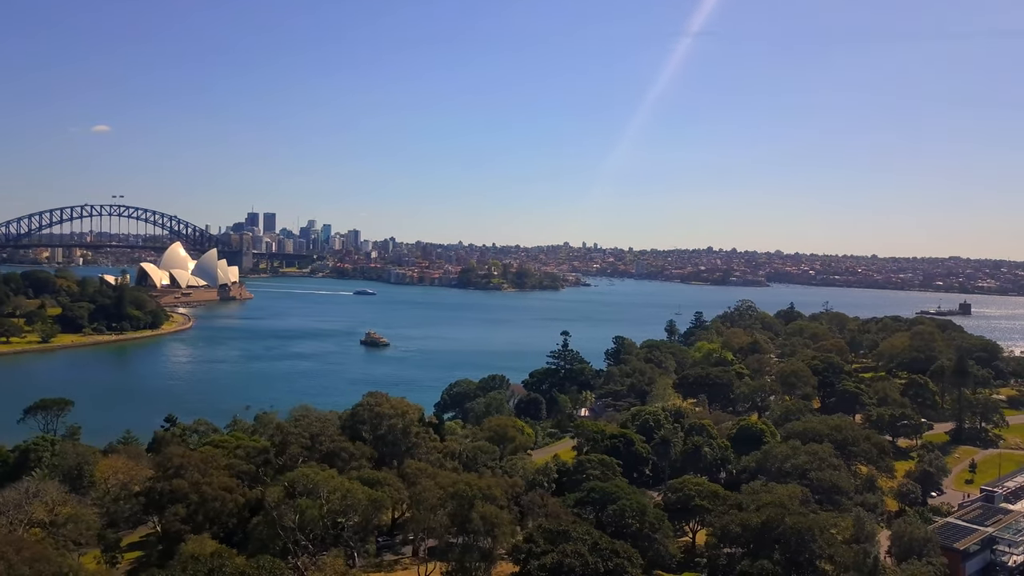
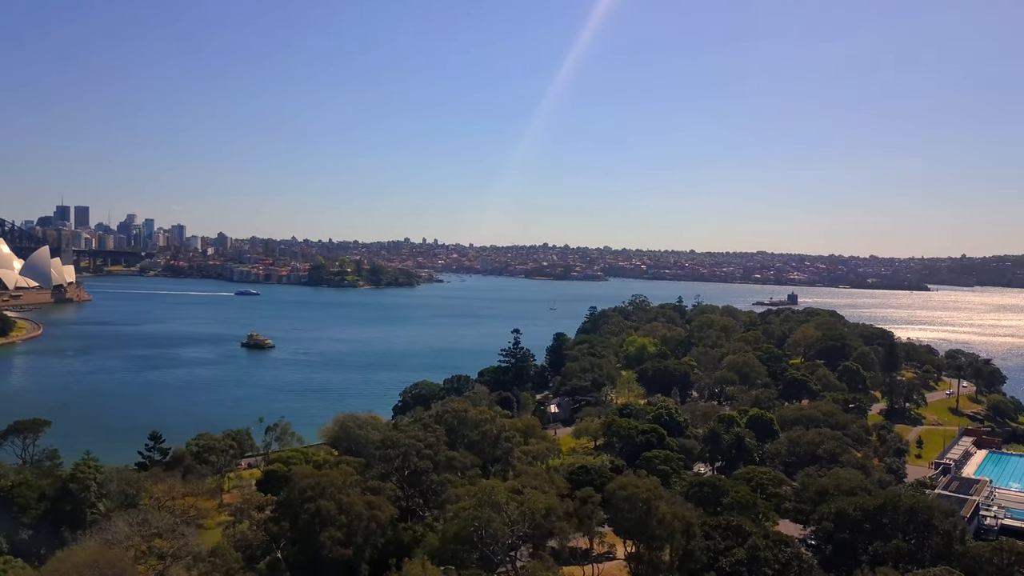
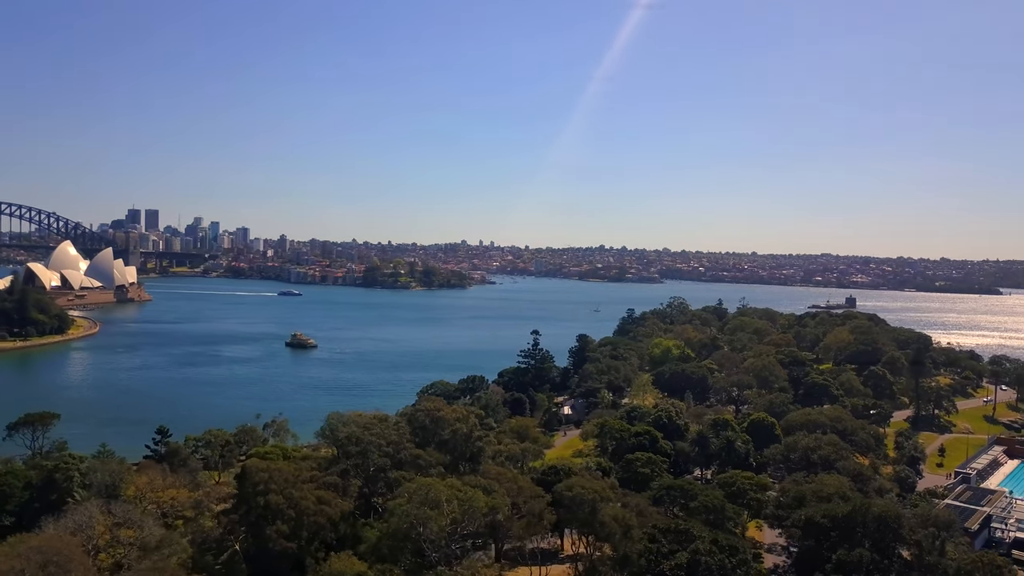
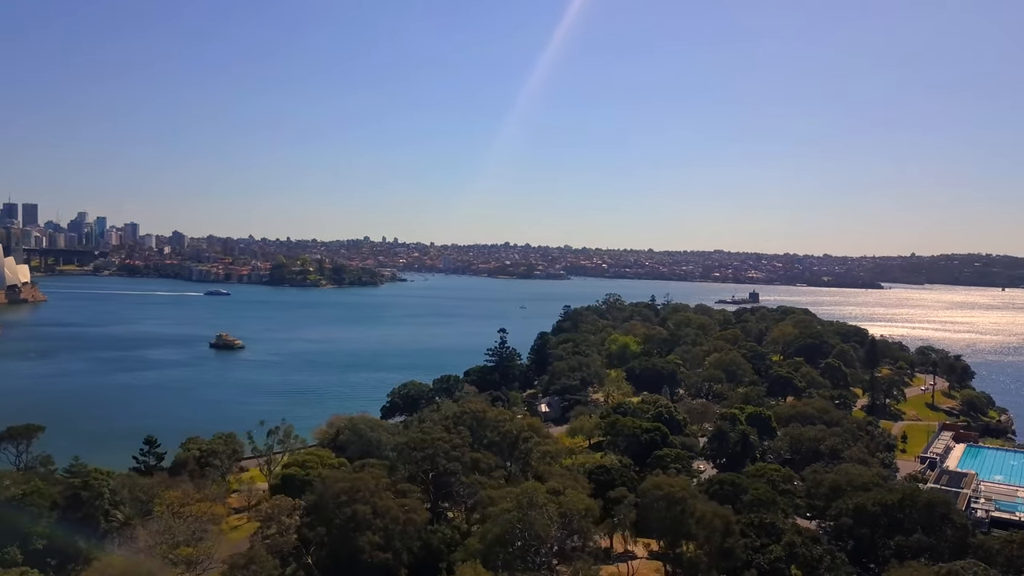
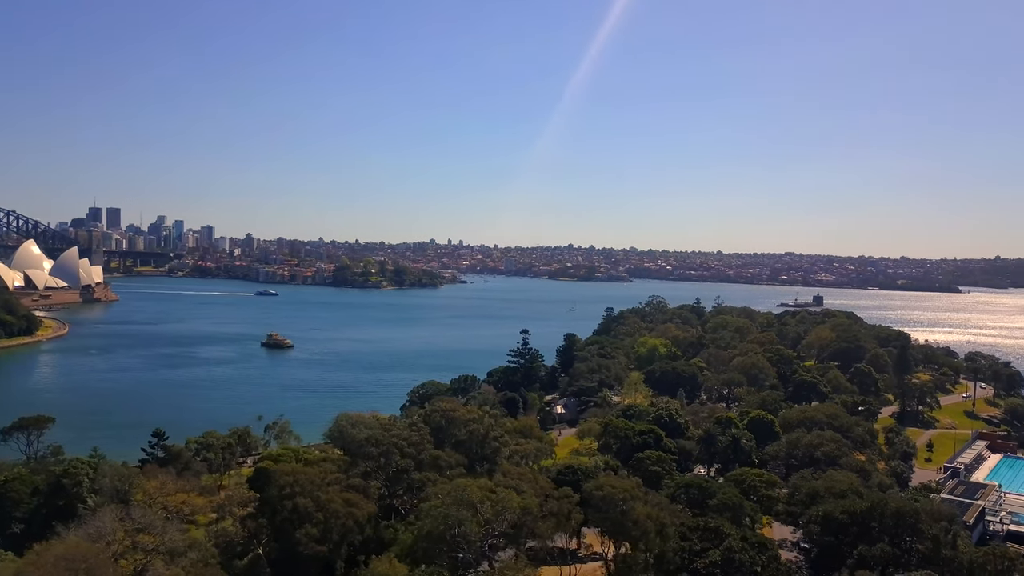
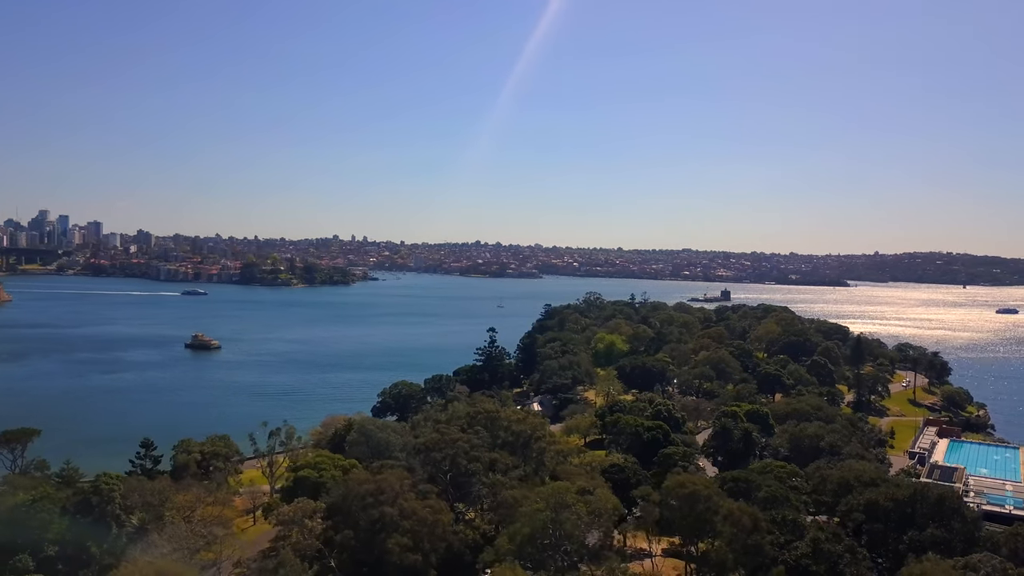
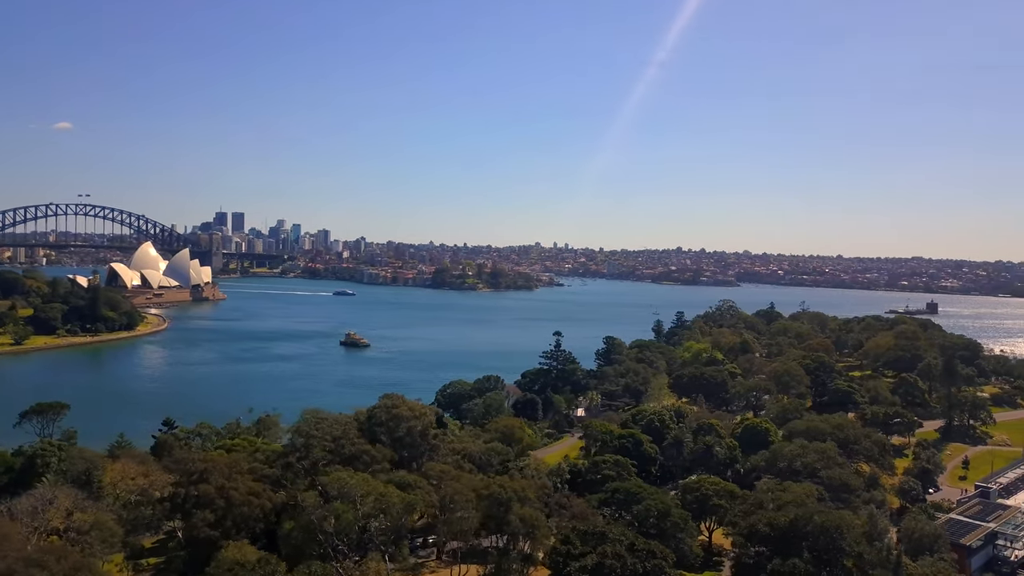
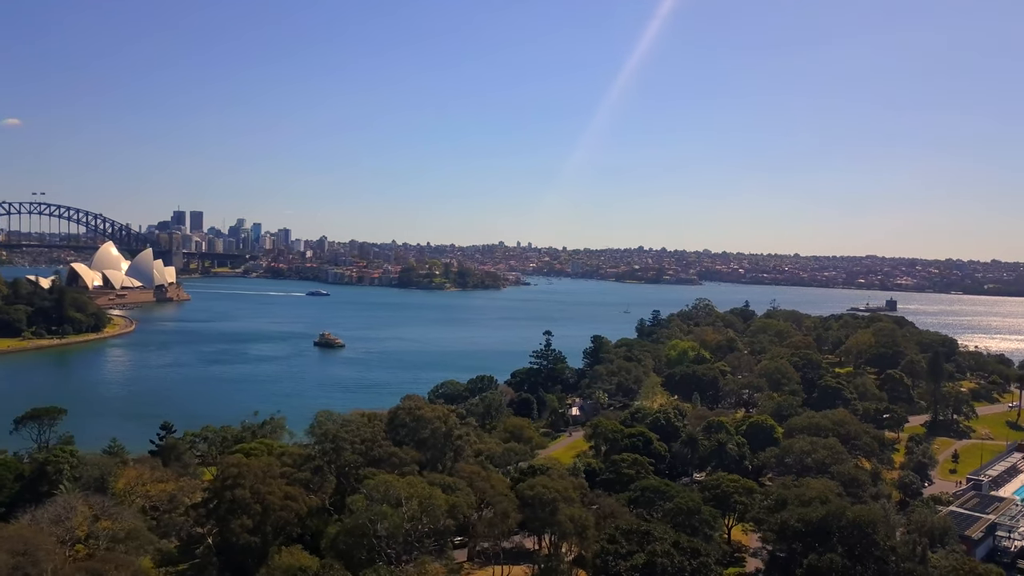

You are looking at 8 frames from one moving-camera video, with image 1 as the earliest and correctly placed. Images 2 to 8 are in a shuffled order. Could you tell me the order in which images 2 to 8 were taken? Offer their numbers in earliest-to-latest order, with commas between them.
7, 8, 3, 5, 2, 4, 6
